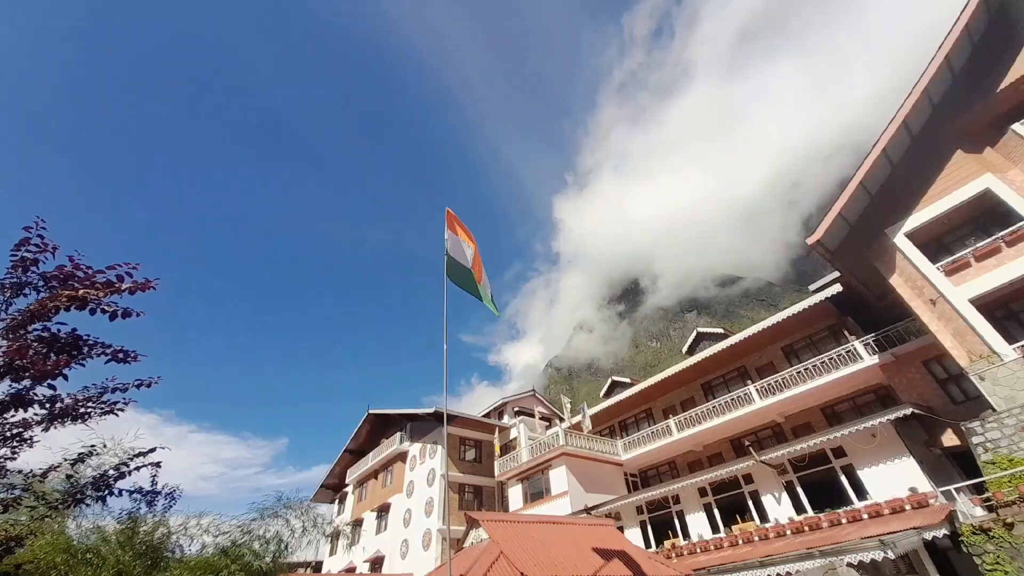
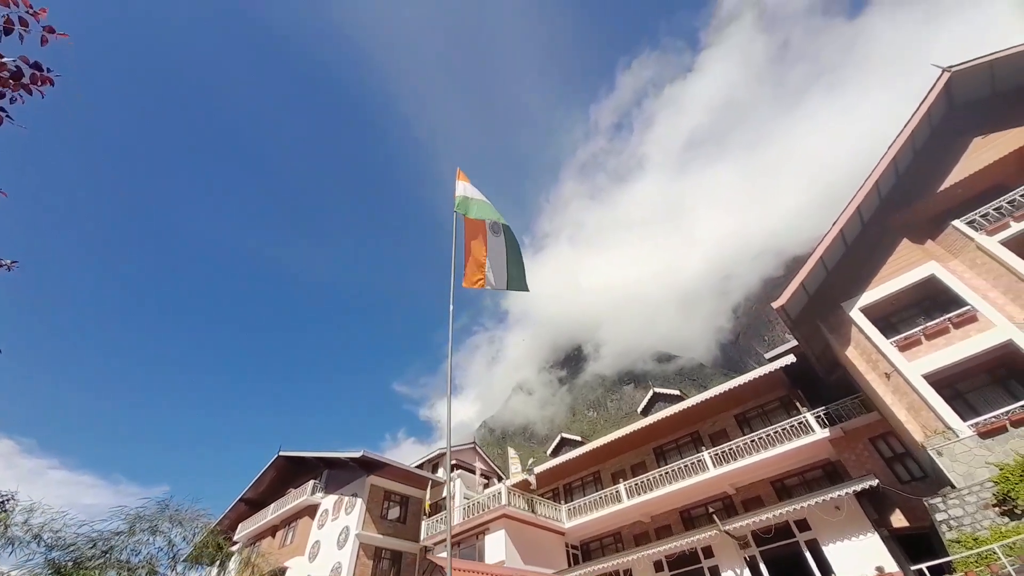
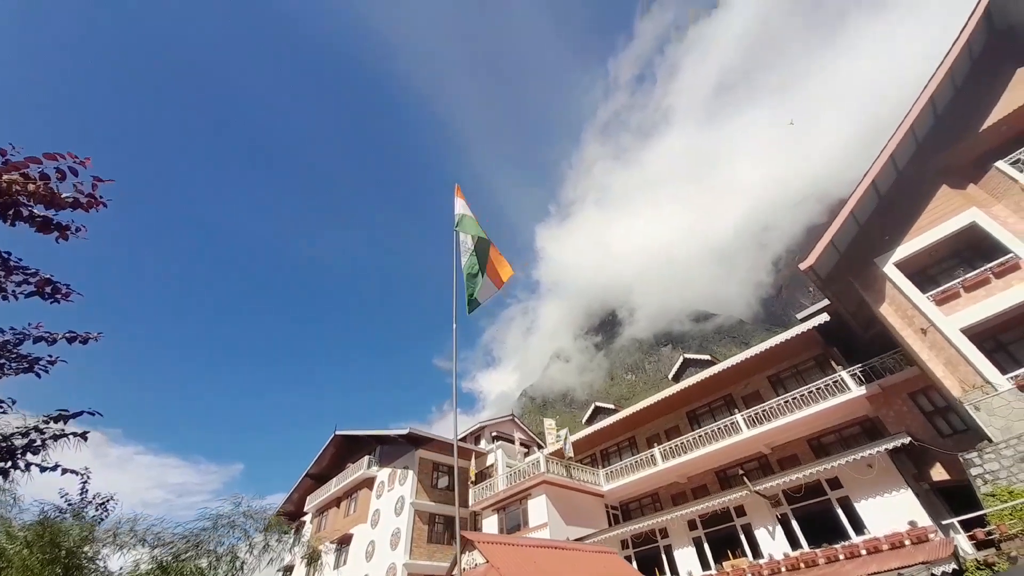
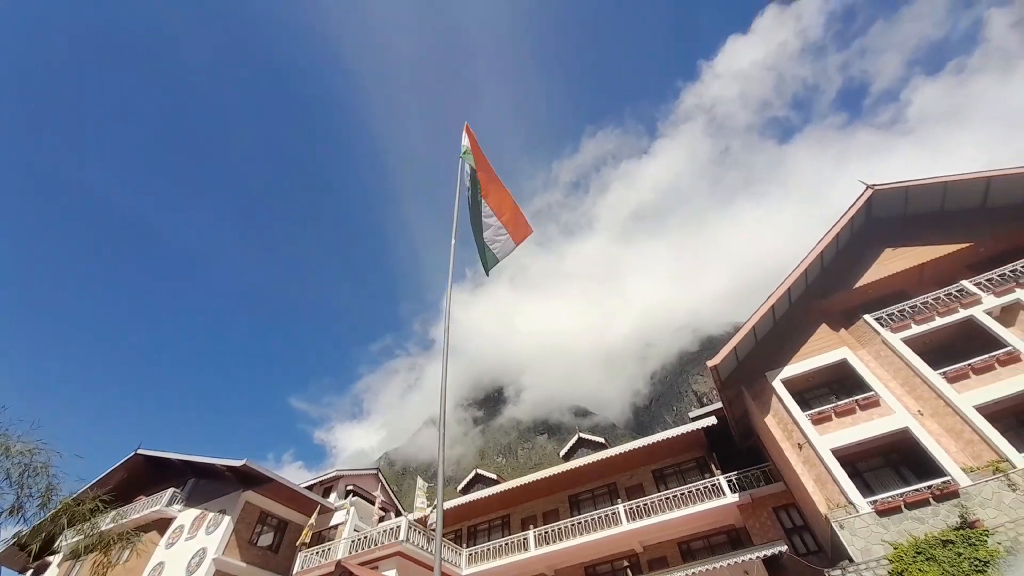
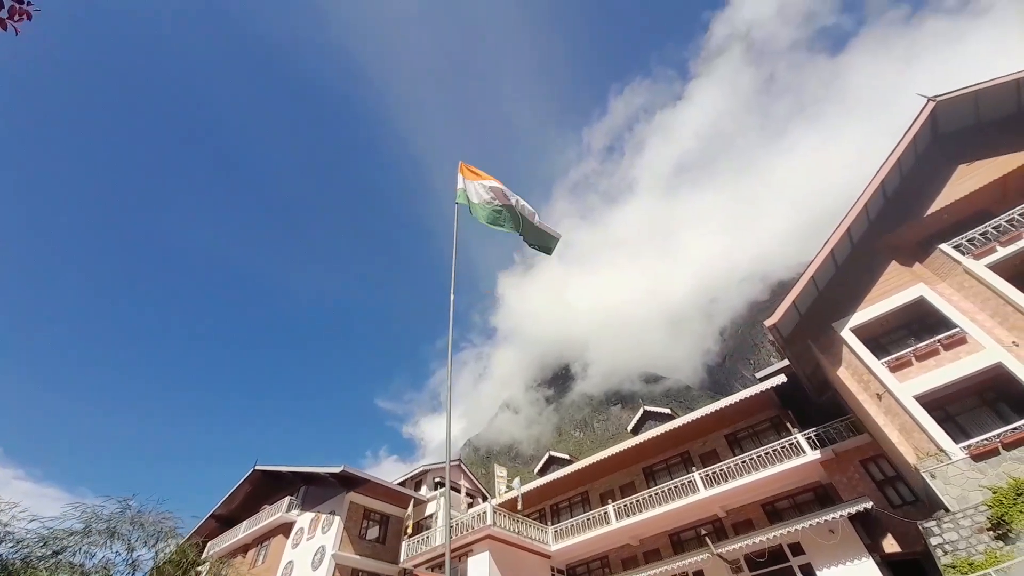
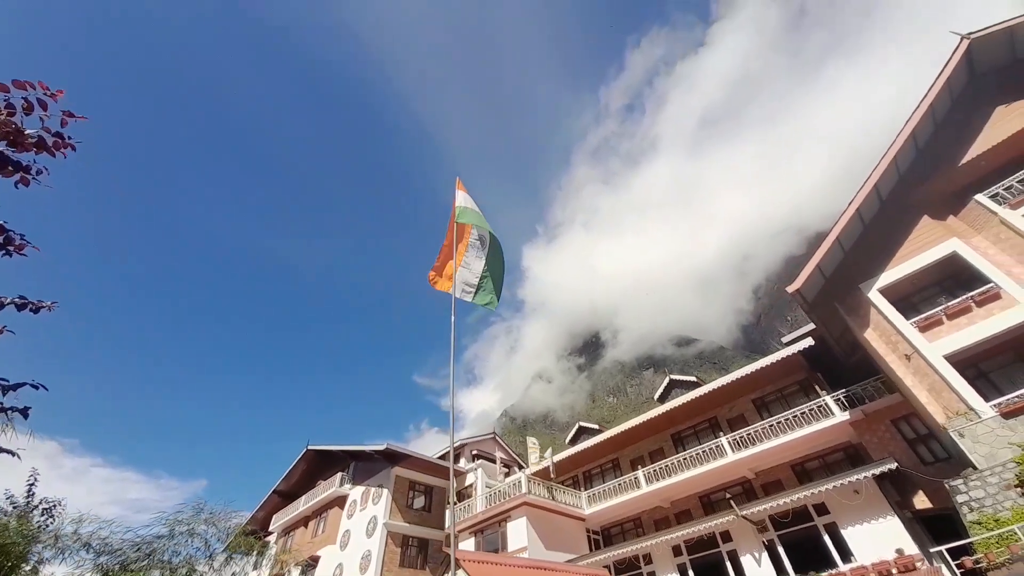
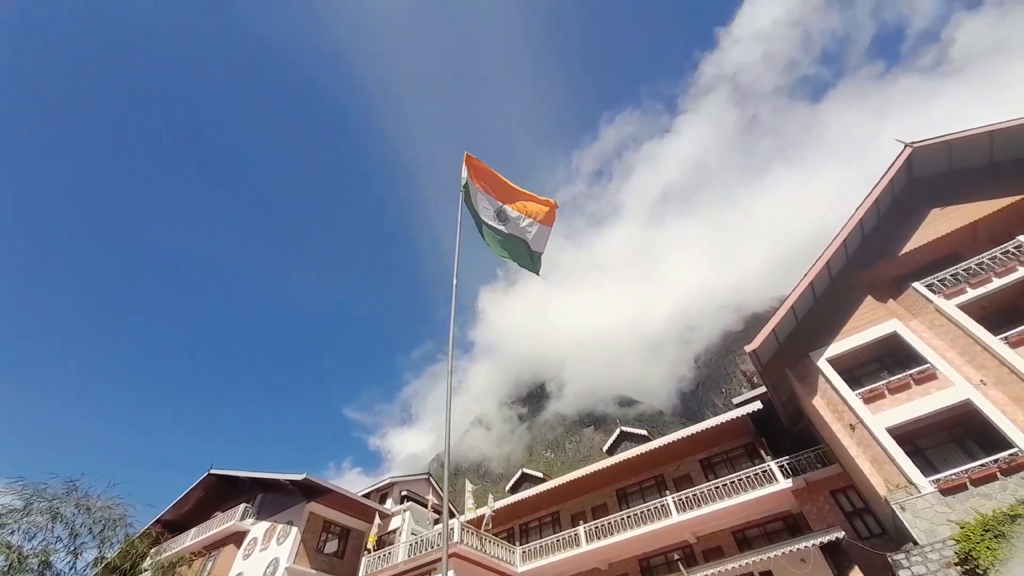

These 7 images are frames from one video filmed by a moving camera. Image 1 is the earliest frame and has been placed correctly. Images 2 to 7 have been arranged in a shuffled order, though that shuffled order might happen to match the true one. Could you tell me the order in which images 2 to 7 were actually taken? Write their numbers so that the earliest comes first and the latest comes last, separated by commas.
3, 6, 2, 5, 7, 4
